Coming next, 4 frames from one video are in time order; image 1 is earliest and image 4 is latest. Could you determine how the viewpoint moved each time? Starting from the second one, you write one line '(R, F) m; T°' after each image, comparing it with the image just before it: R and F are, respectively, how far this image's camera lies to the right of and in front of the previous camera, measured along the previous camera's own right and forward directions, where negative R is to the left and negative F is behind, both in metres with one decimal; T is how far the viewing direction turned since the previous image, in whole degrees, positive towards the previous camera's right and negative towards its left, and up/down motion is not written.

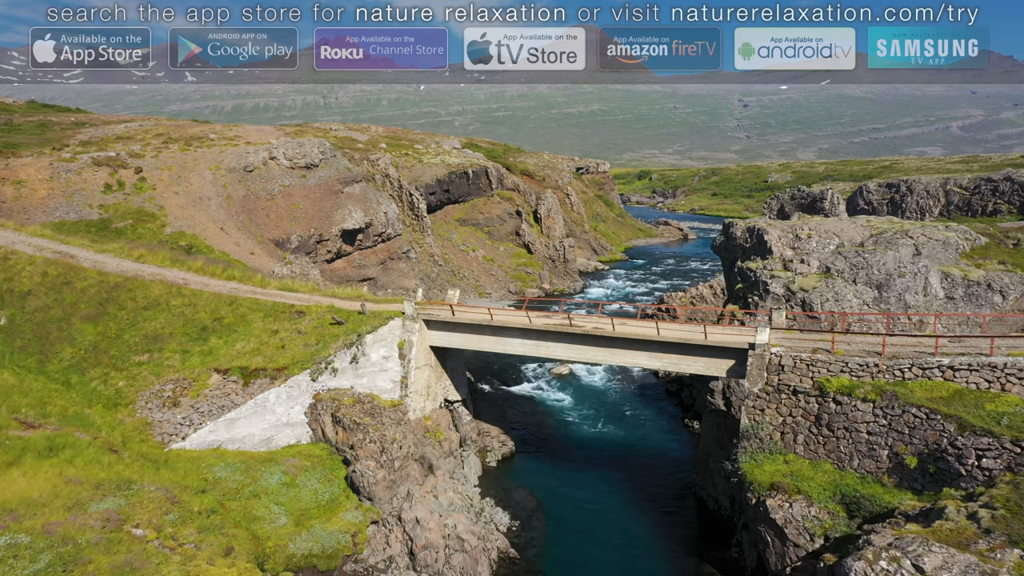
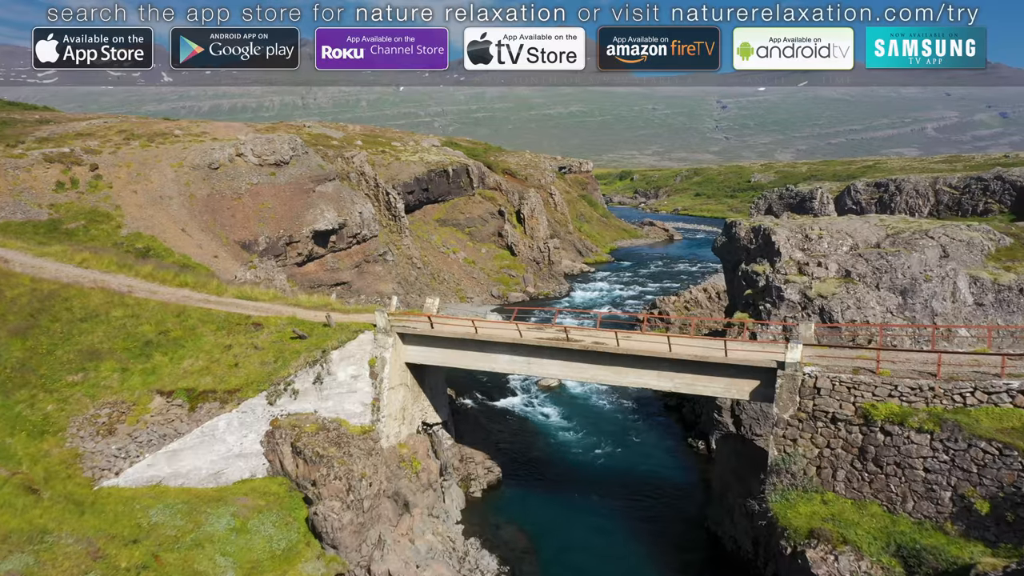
(-0.2, +3.1) m; +2°
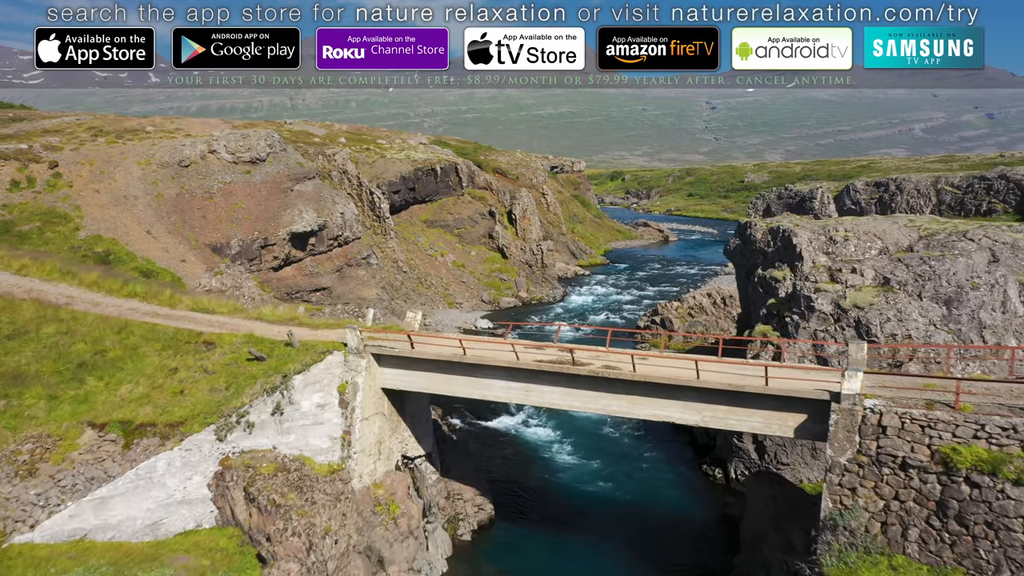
(-0.1, +3.3) m; +1°
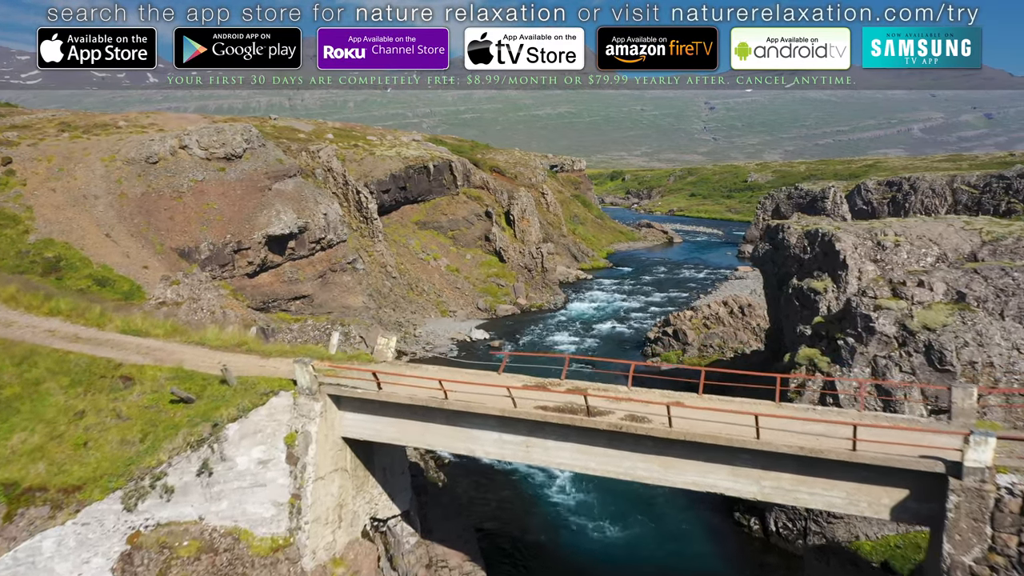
(+0.1, +4.2) m; 0°
